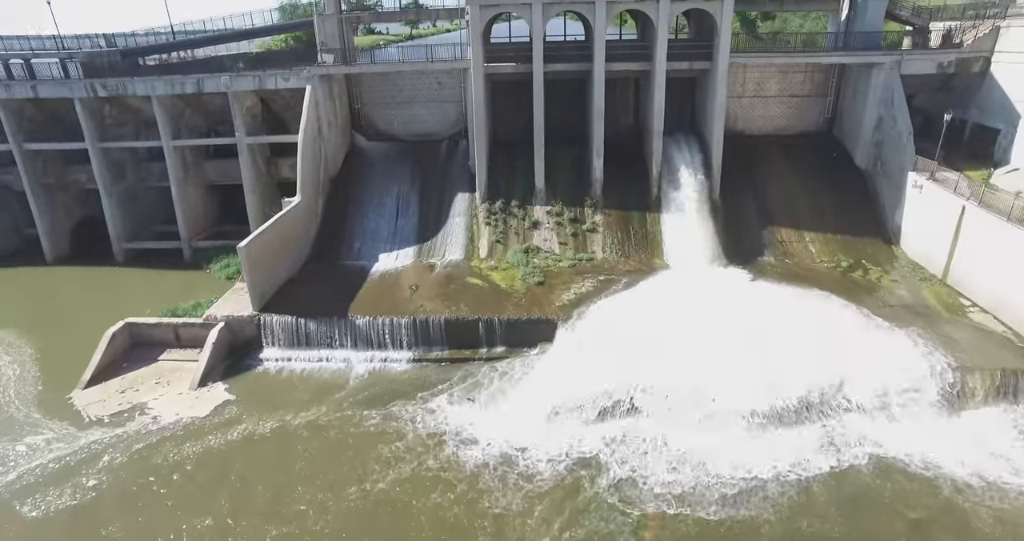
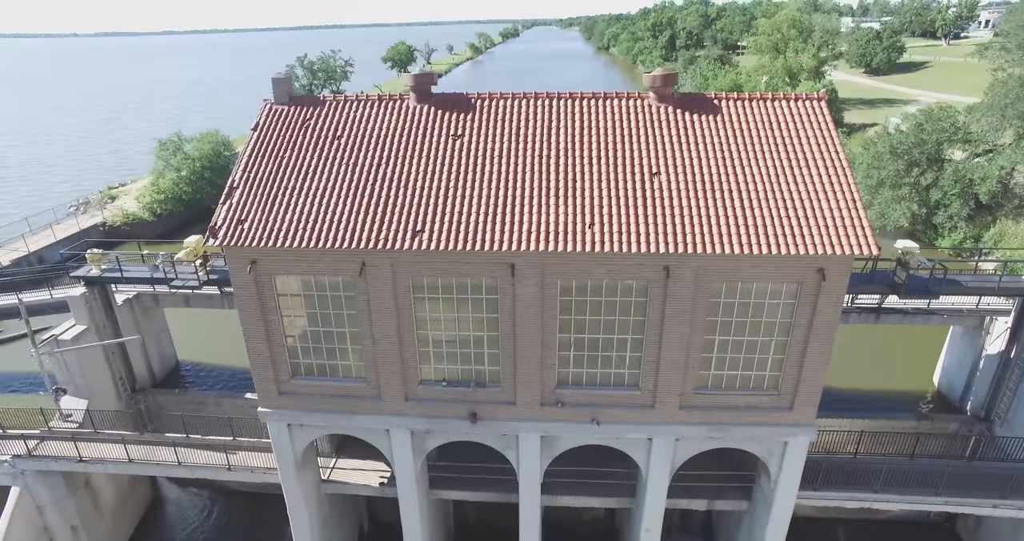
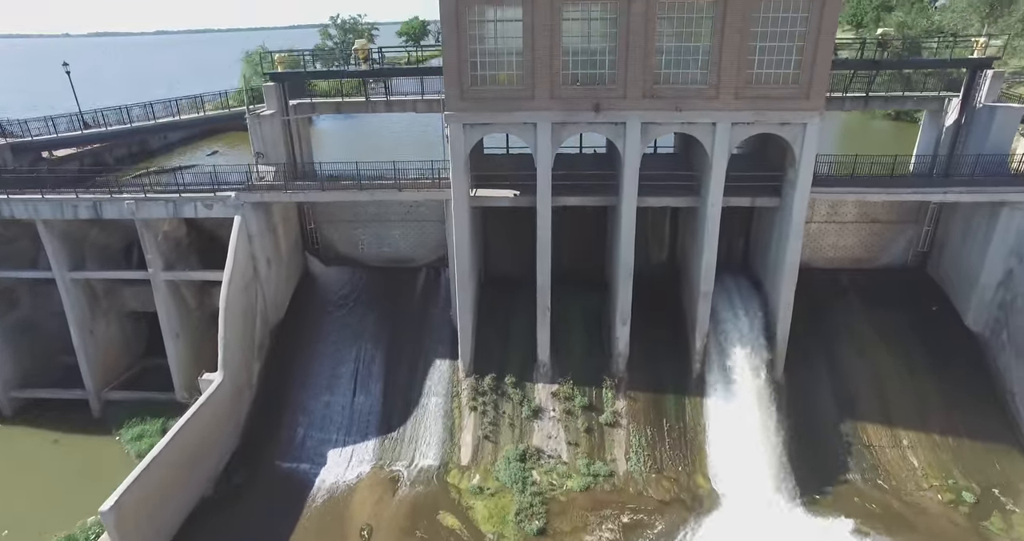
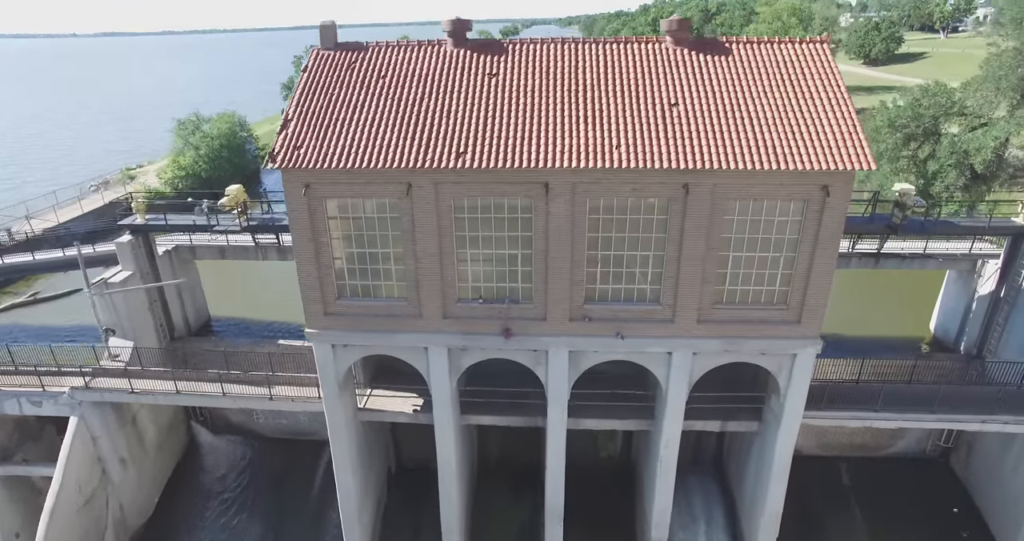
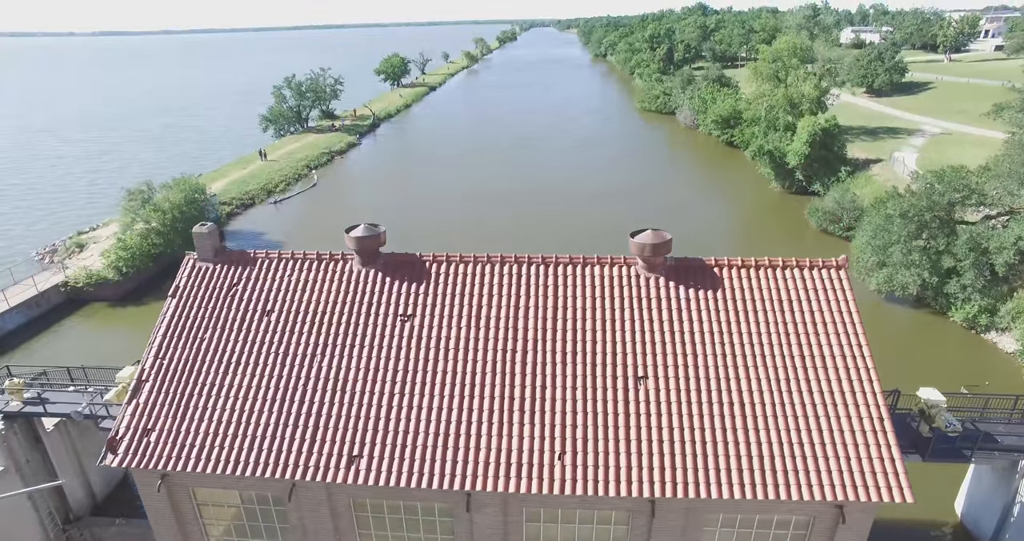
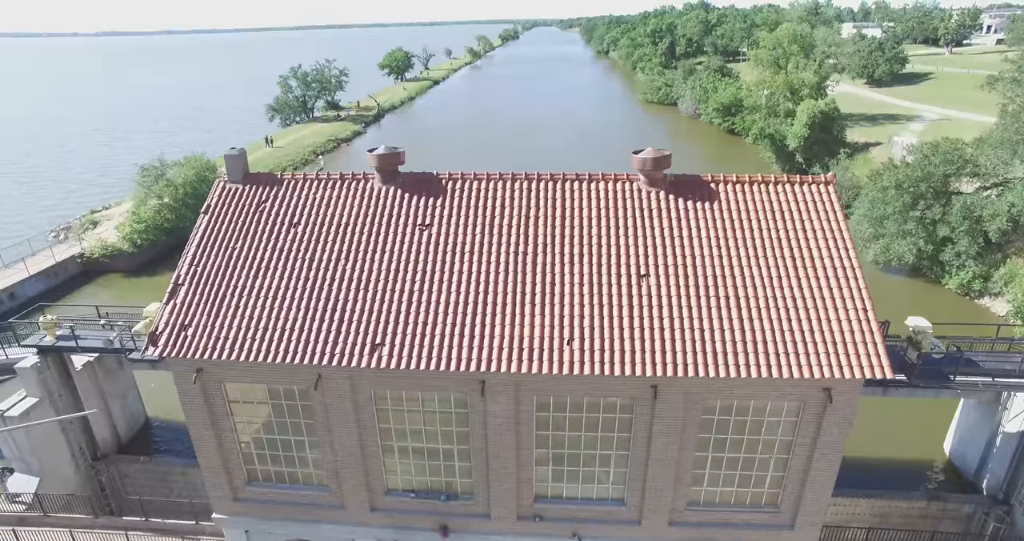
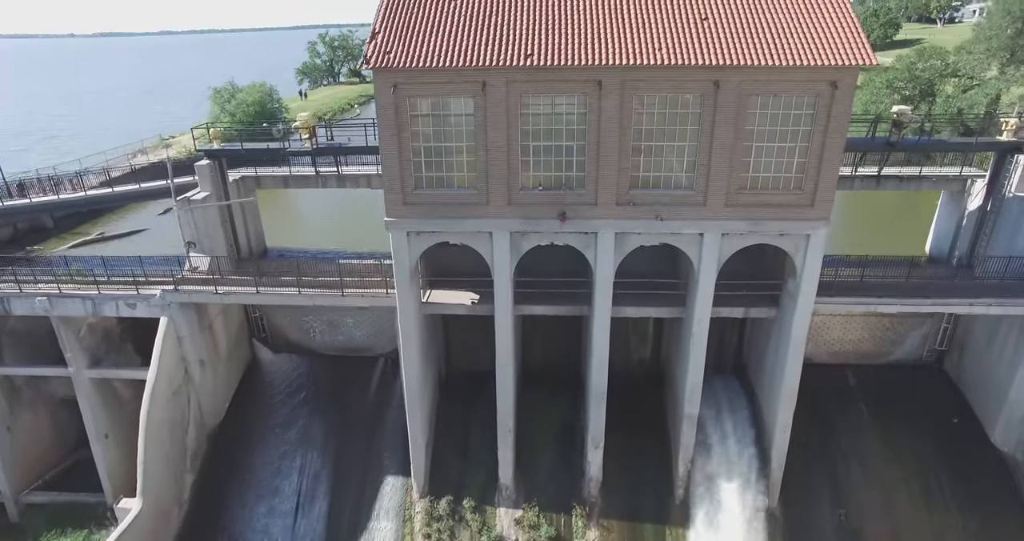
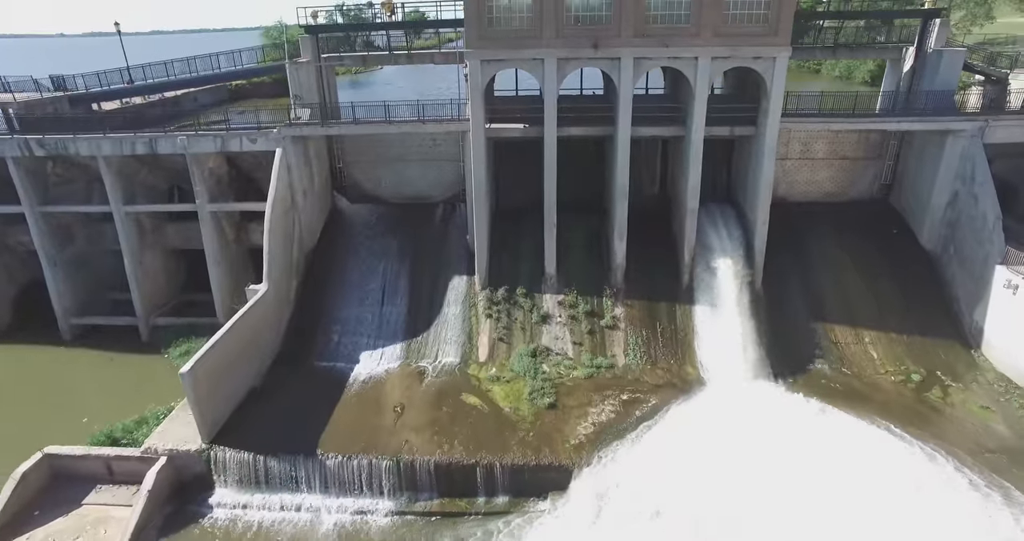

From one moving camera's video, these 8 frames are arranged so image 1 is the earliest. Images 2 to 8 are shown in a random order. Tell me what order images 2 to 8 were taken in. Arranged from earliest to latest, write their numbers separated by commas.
8, 3, 7, 4, 2, 6, 5
